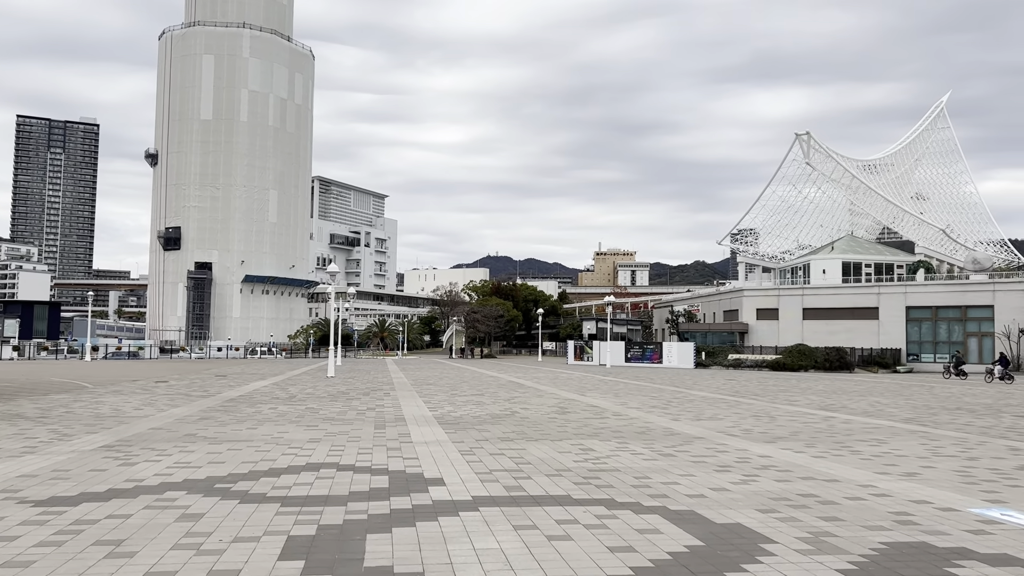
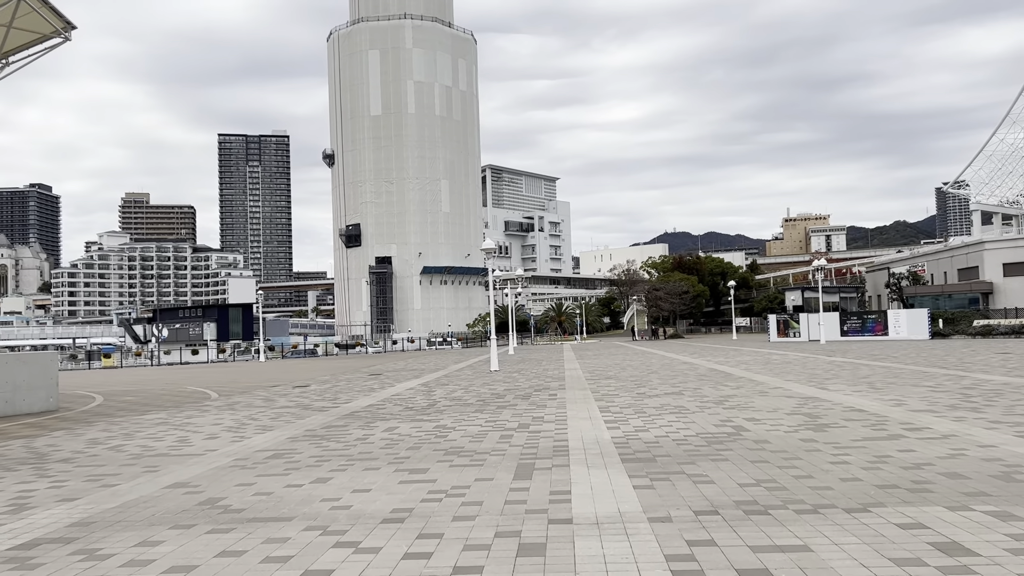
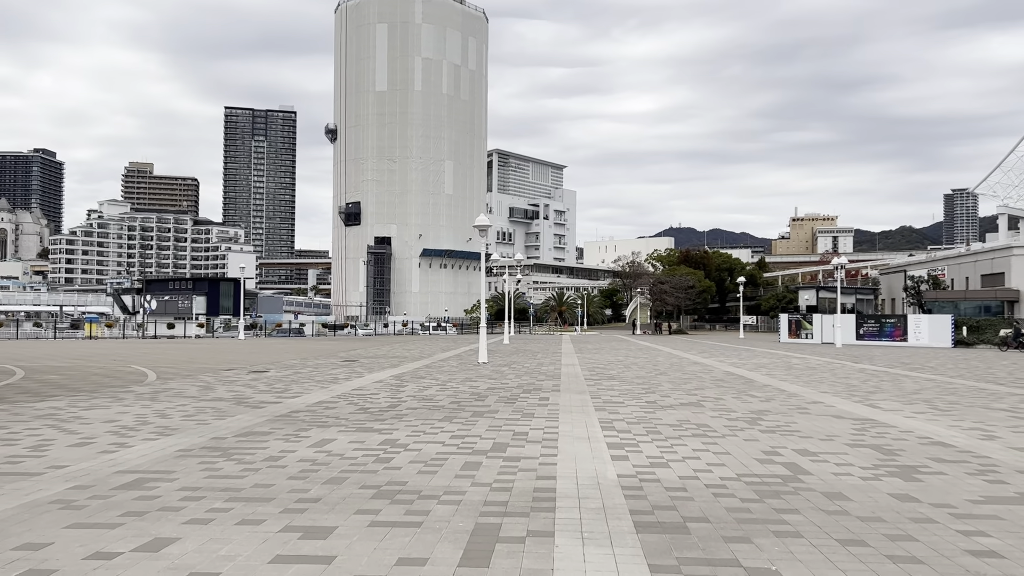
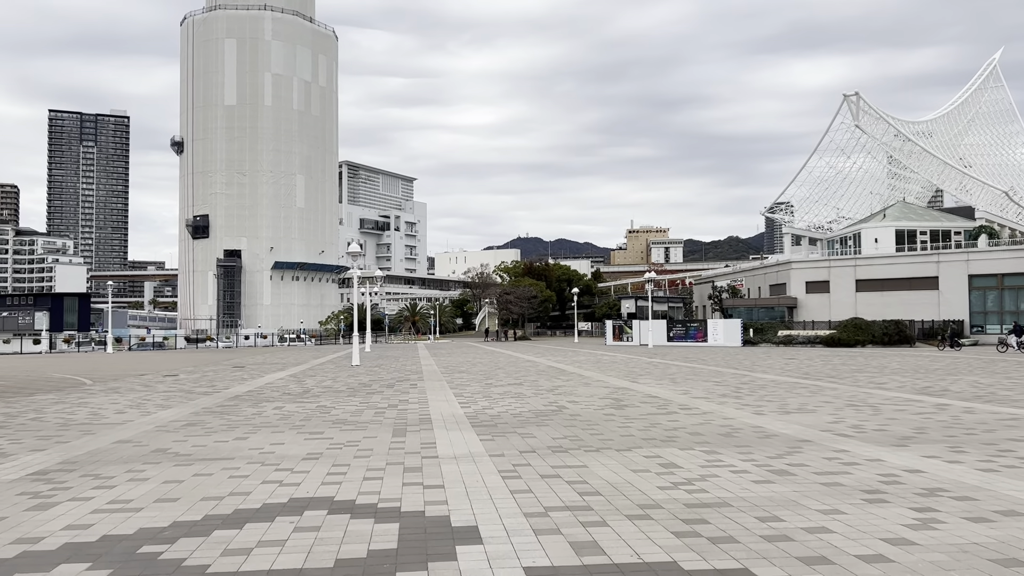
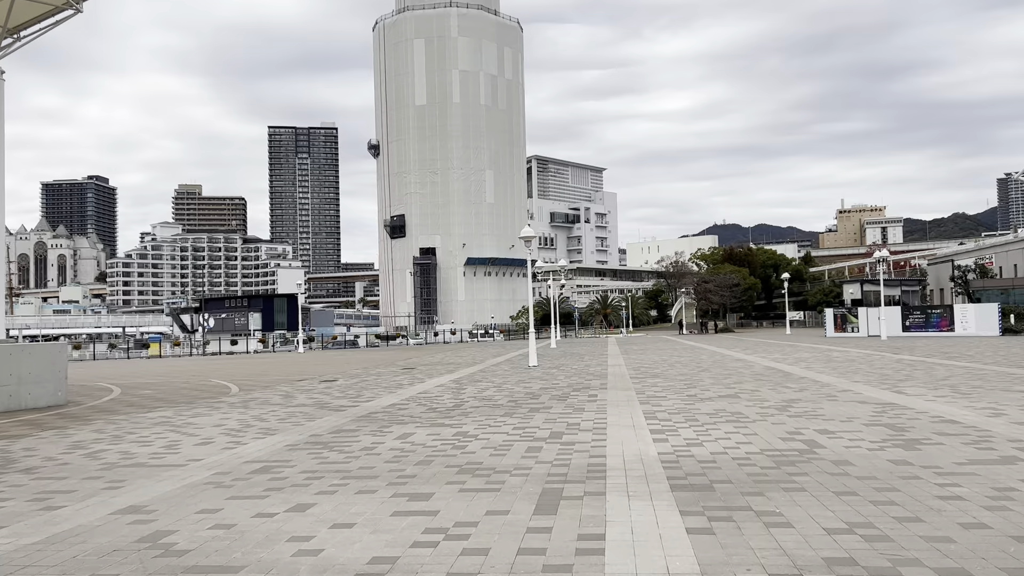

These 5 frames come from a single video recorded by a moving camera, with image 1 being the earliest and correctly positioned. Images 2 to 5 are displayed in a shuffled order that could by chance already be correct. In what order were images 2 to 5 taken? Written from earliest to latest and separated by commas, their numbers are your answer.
4, 2, 5, 3
